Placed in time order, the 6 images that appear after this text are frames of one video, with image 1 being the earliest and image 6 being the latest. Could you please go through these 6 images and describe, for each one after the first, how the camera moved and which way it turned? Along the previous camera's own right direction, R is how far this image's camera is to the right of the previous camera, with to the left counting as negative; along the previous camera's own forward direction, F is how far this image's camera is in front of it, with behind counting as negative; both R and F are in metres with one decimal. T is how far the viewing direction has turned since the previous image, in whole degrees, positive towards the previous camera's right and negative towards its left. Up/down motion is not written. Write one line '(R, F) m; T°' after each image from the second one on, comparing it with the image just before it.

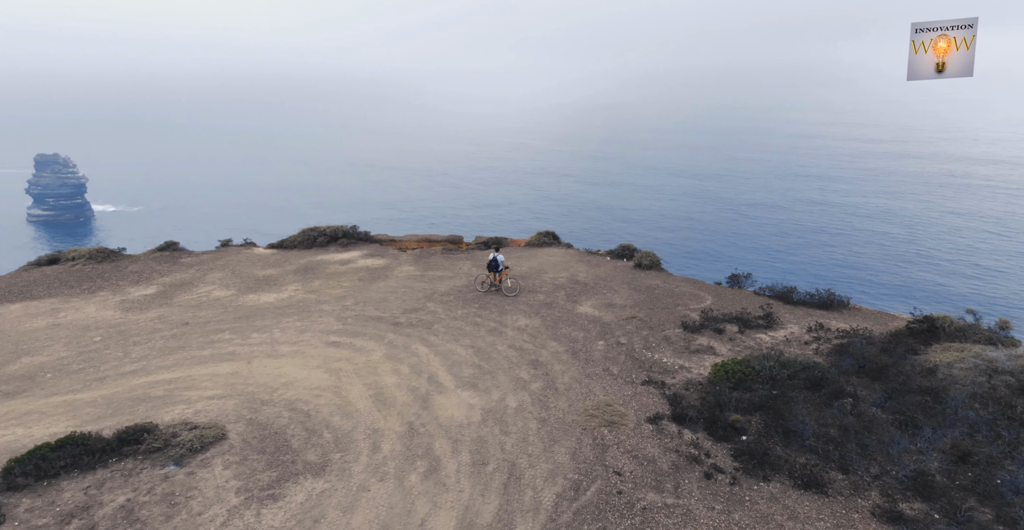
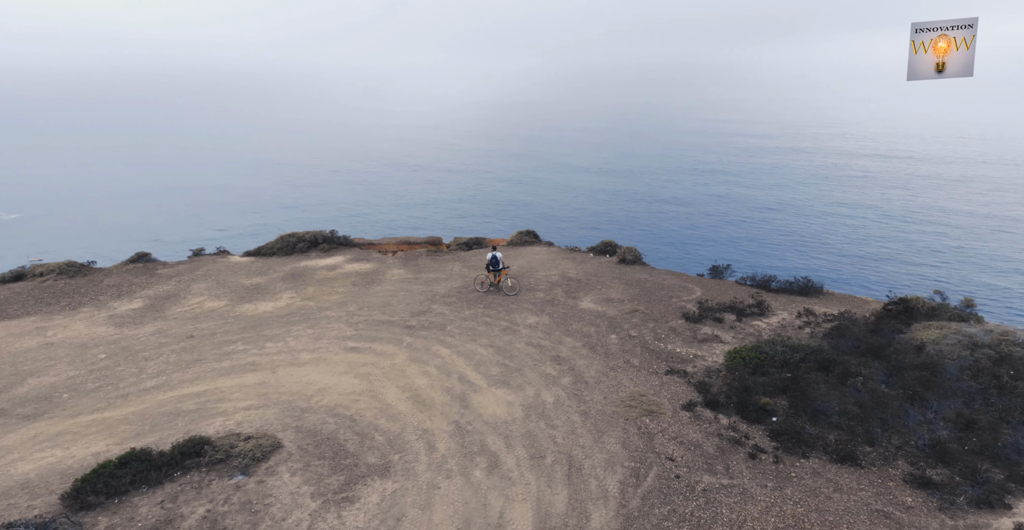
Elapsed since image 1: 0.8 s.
(-1.8, -0.1) m; +4°
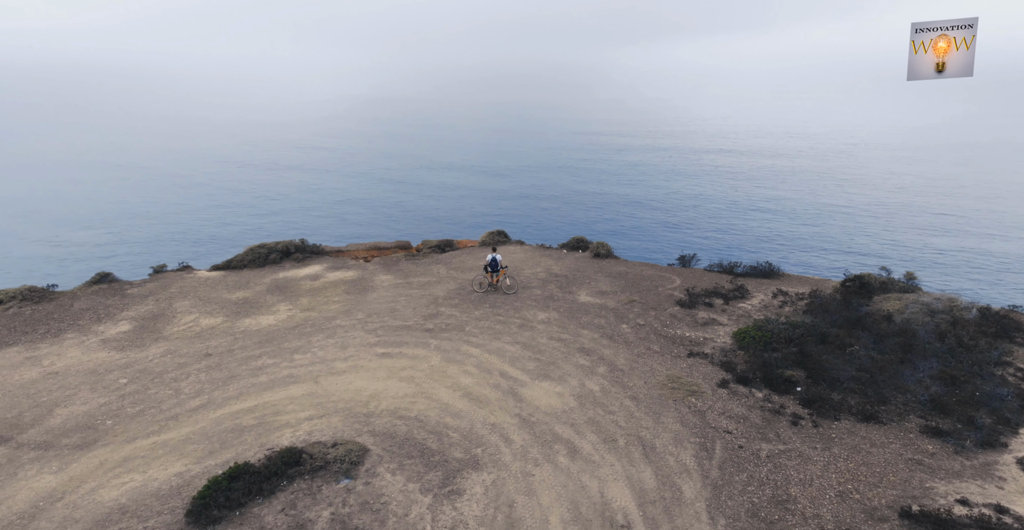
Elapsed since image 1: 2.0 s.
(-2.5, -0.3) m; +6°
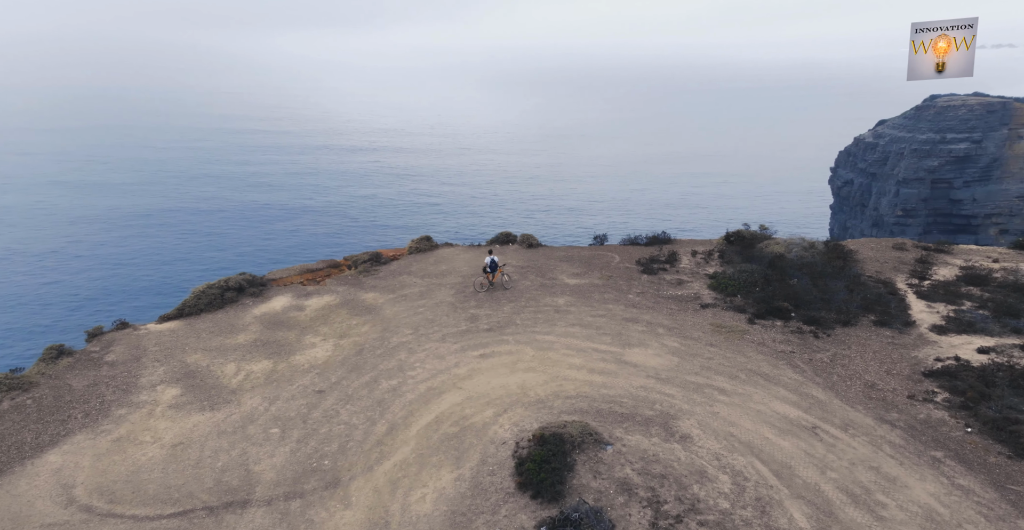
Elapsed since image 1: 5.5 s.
(-7.4, -1.4) m; +17°
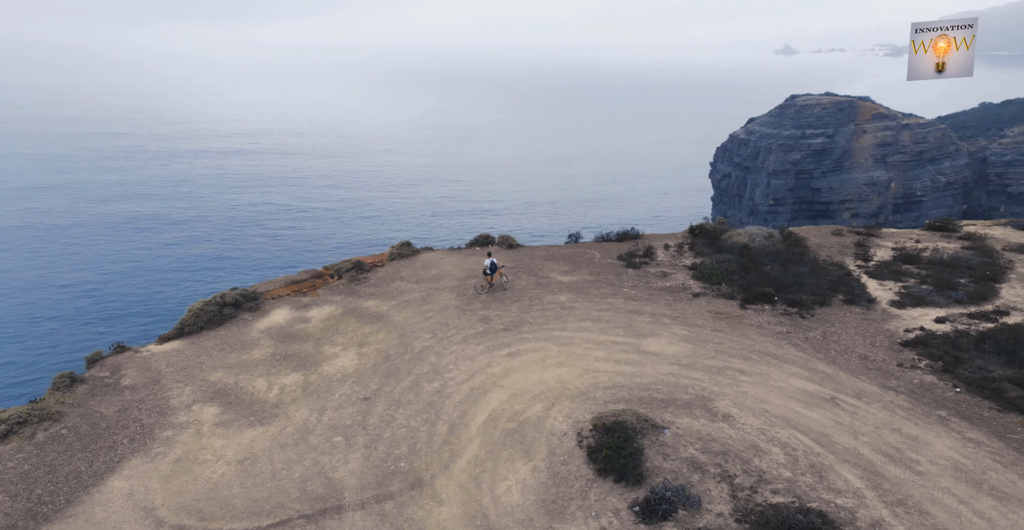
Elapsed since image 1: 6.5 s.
(-2.5, -1.2) m; +5°
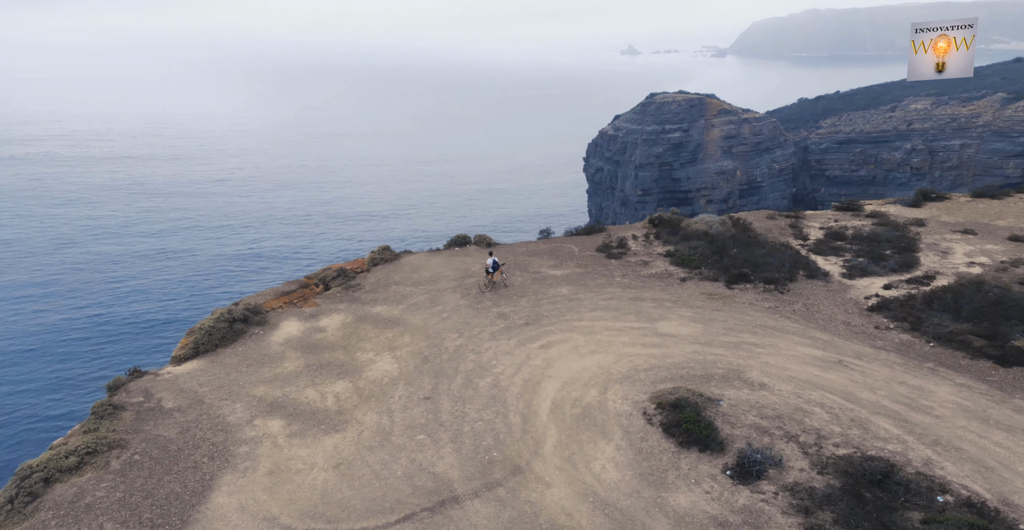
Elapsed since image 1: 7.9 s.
(-3.6, -1.8) m; +7°
